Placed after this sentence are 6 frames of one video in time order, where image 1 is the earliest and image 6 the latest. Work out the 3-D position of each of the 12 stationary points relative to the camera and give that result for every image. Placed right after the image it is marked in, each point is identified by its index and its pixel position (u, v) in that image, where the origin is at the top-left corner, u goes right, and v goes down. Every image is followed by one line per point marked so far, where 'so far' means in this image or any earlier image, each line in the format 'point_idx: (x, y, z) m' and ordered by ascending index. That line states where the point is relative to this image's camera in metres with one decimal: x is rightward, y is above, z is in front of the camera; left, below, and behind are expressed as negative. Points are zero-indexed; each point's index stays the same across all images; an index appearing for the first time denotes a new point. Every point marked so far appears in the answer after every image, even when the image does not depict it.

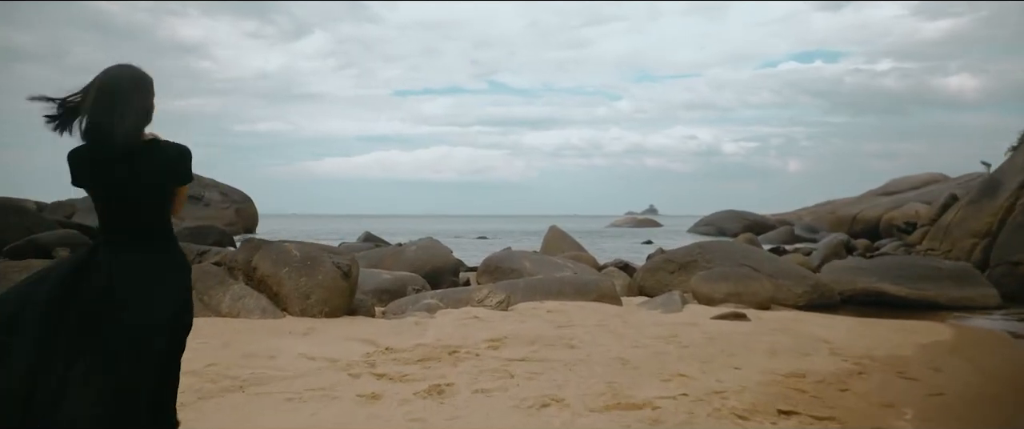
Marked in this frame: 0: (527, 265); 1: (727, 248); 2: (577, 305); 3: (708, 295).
0: (+0.2, -0.8, +11.6) m
1: (+3.3, -0.5, +11.8) m
2: (+0.8, -1.1, +9.1) m
3: (+2.6, -1.1, +10.4) m
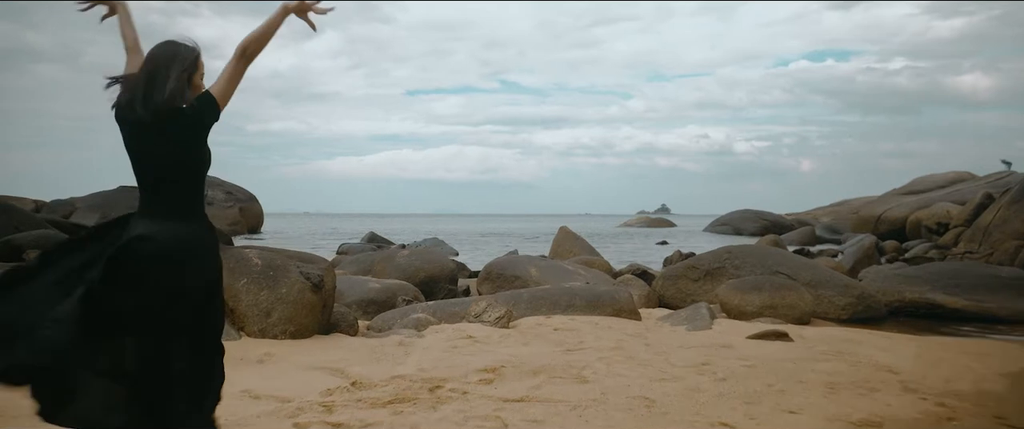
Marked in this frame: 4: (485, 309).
0: (+0.3, -0.8, +10.3) m
1: (+3.3, -0.5, +10.5) m
2: (+0.8, -1.1, +7.8) m
3: (+2.7, -1.1, +9.1) m
4: (-0.3, -1.0, +8.0) m
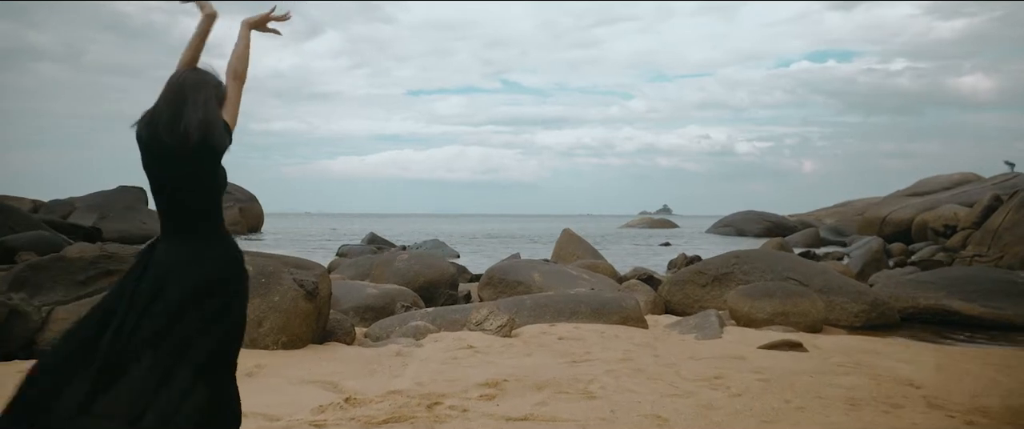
0: (+0.3, -0.8, +10.0) m
1: (+3.3, -0.6, +10.2) m
2: (+0.8, -1.1, +7.5) m
3: (+2.7, -1.2, +8.8) m
4: (-0.3, -1.0, +7.7) m
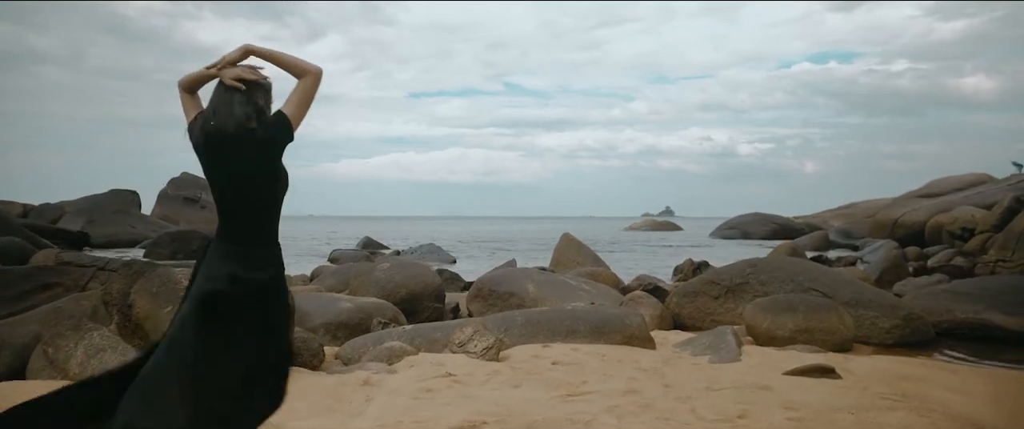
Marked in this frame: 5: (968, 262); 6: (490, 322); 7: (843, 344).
0: (+0.2, -0.9, +9.0) m
1: (+3.2, -0.6, +9.2) m
2: (+0.7, -1.2, +6.5) m
3: (+2.6, -1.2, +7.8) m
4: (-0.4, -1.1, +6.7) m
5: (+11.7, -1.2, +20.0) m
6: (-0.2, -1.0, +7.2) m
7: (+3.3, -1.3, +7.7) m
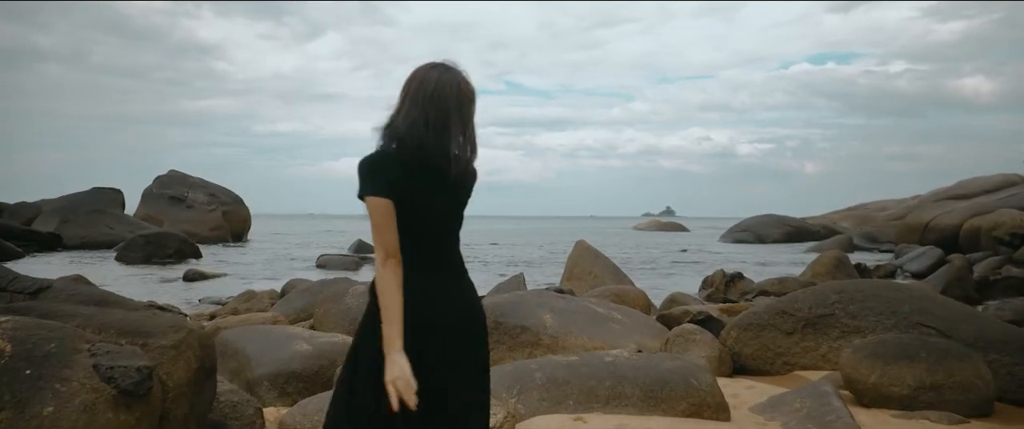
0: (+0.3, -1.0, +6.9) m
1: (+3.3, -0.7, +7.1) m
2: (+0.8, -1.2, +4.4) m
3: (+2.7, -1.3, +5.7) m
4: (-0.3, -1.1, +4.6) m
5: (+11.8, -1.3, +17.9) m
6: (-0.1, -1.1, +5.1) m
7: (+3.4, -1.4, +5.6) m
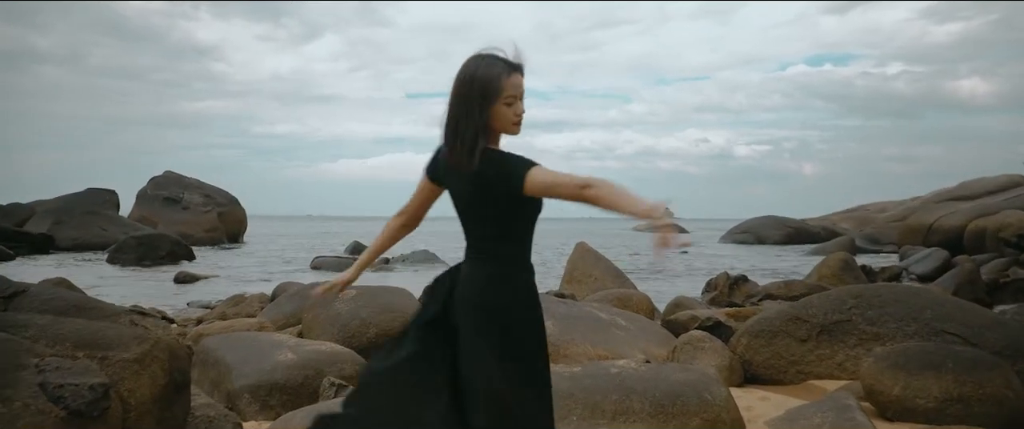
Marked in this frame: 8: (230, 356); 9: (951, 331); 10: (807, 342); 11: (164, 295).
0: (+0.3, -1.0, +6.5) m
1: (+3.3, -0.7, +6.7) m
2: (+0.8, -1.2, +4.0) m
3: (+2.7, -1.3, +5.3) m
4: (-0.3, -1.1, +4.2) m
5: (+11.7, -1.4, +17.5) m
6: (-0.1, -1.1, +4.7) m
7: (+3.4, -1.4, +5.2) m
8: (-2.1, -1.0, +5.8) m
9: (+3.5, -0.9, +6.2) m
10: (+2.5, -1.1, +6.6) m
11: (-6.9, -1.6, +15.5) m
